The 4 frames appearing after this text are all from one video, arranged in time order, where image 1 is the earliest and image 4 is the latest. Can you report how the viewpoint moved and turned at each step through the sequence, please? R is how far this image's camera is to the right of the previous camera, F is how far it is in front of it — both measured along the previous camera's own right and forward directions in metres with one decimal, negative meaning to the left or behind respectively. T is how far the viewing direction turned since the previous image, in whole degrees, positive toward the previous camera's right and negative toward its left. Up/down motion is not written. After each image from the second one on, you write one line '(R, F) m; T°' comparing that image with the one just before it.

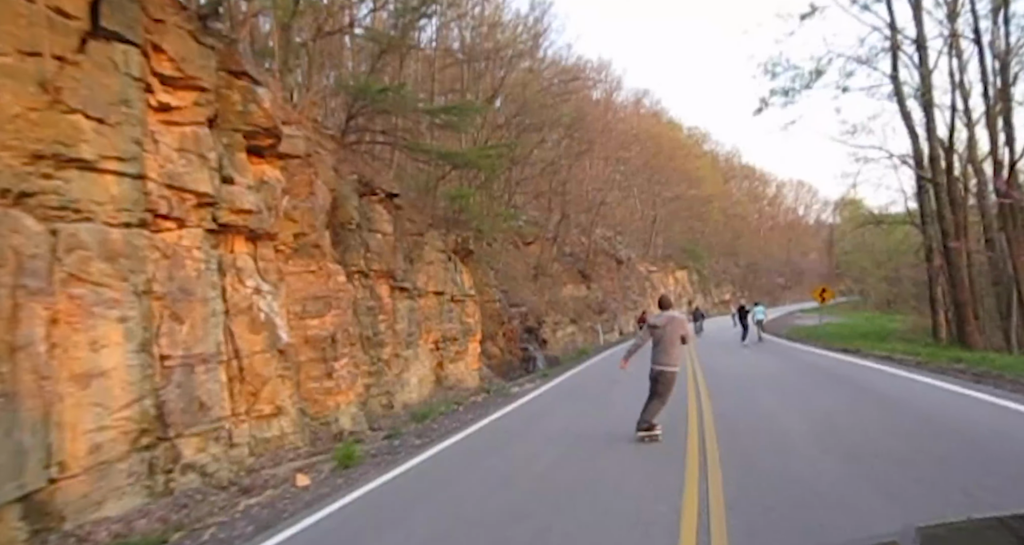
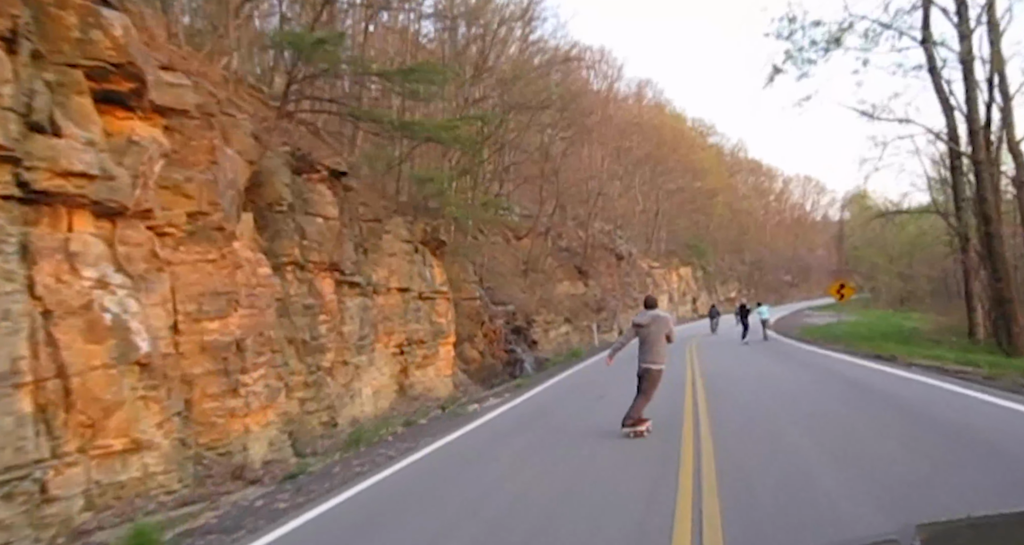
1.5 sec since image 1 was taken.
(+0.8, +2.8) m; 0°
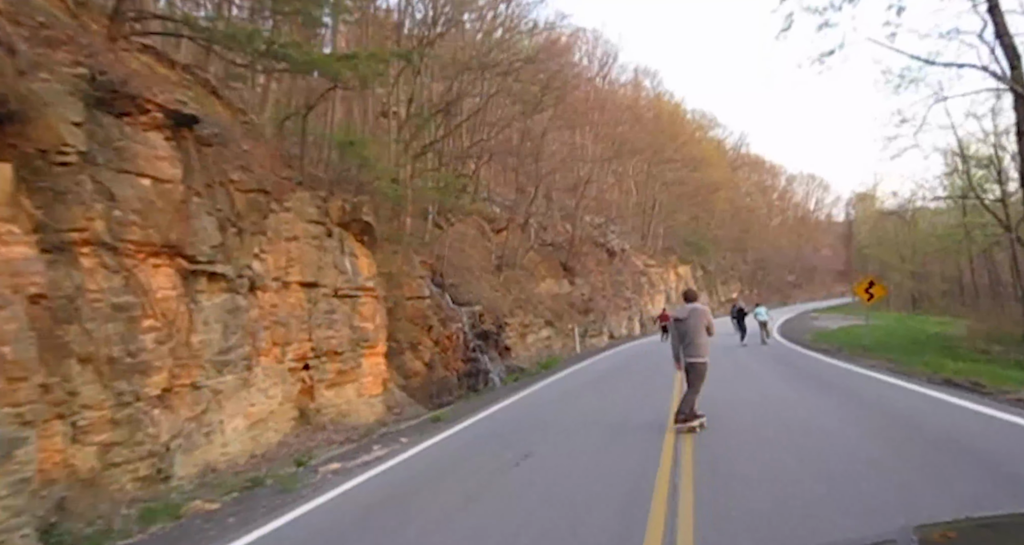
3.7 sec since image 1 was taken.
(+1.3, +4.5) m; 0°
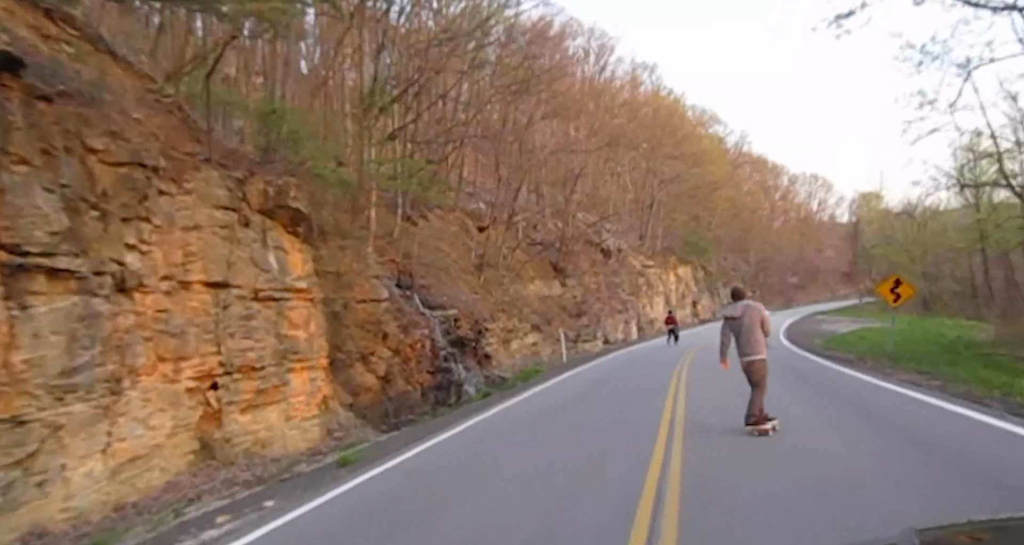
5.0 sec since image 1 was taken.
(+0.8, +2.8) m; 0°
